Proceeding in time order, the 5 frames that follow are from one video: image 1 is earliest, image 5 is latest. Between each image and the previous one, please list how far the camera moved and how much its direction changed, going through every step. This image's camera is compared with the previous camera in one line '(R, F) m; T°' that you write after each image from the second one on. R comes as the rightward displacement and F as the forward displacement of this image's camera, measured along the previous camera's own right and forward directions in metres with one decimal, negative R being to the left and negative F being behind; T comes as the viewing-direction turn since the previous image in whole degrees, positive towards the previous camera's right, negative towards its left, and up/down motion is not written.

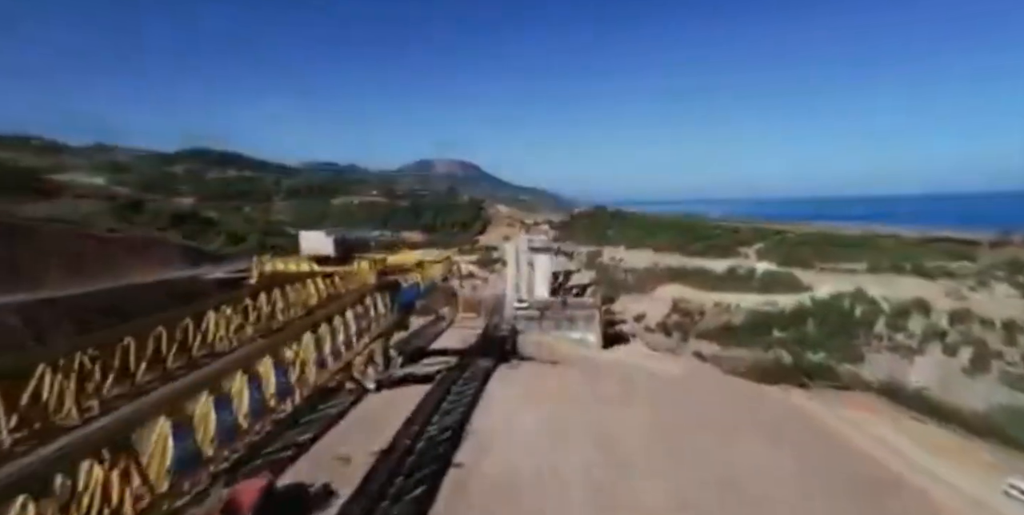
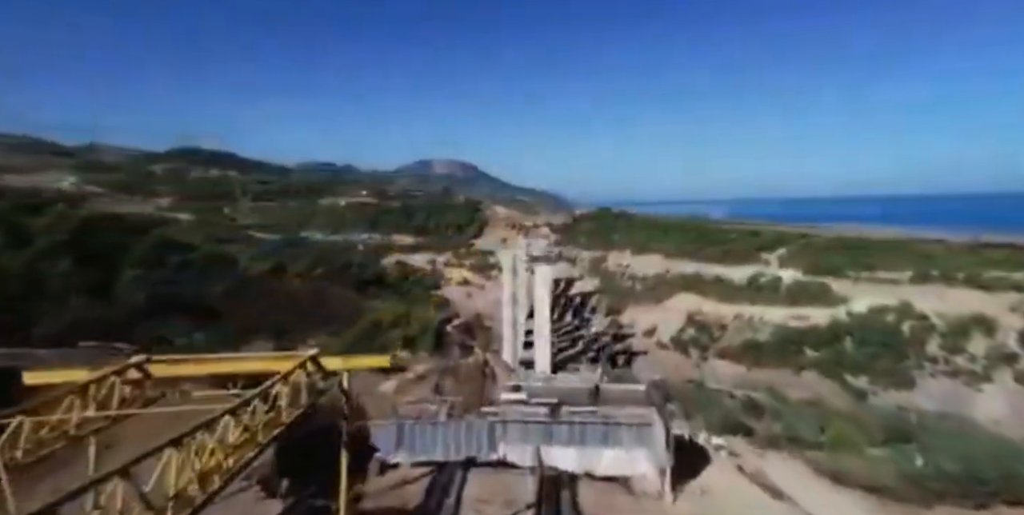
(+0.1, +2.6) m; 0°
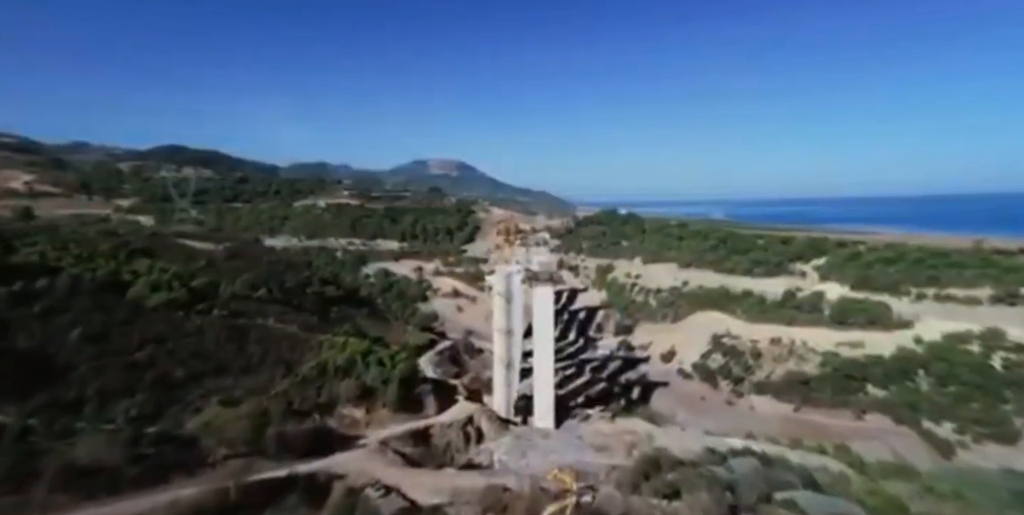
(+0.1, +3.6) m; 0°
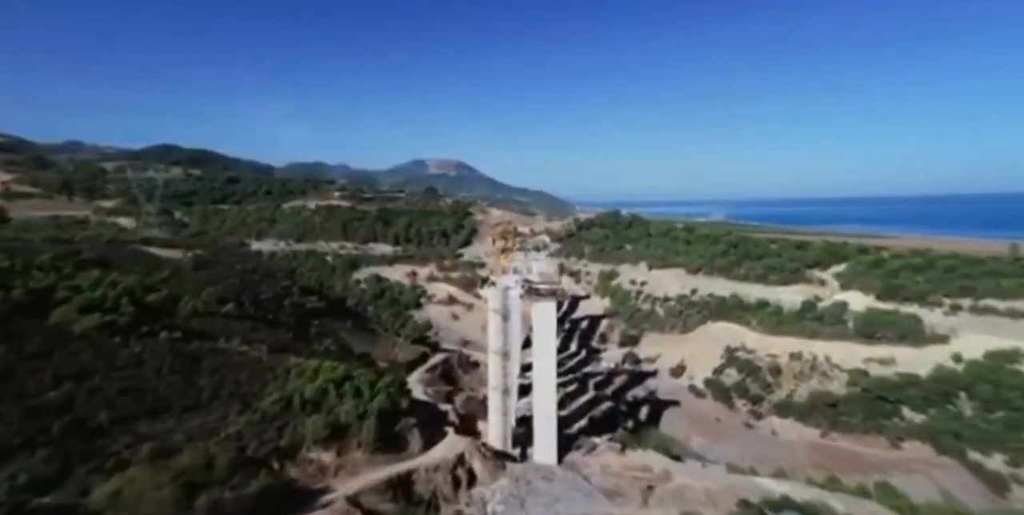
(0.0, +1.5) m; 0°
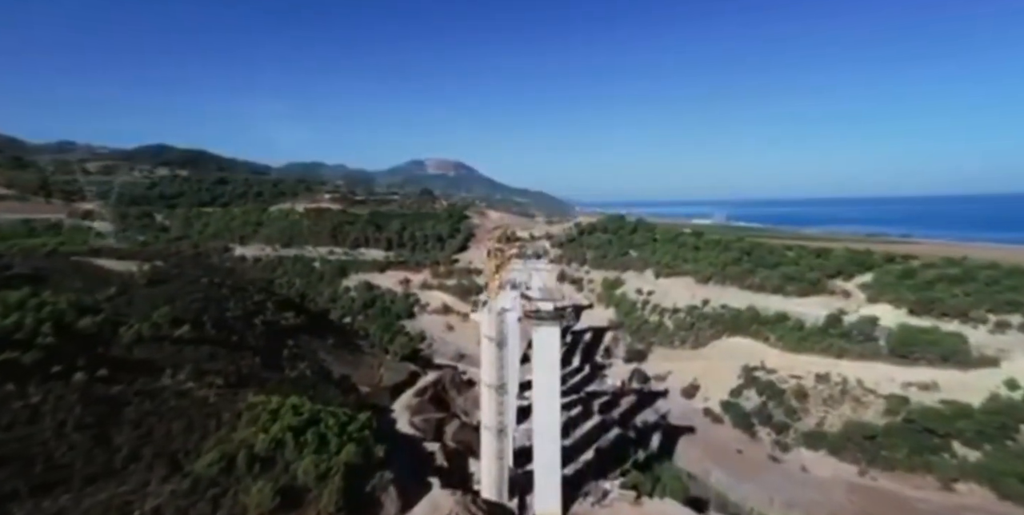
(+0.1, +1.7) m; 0°
